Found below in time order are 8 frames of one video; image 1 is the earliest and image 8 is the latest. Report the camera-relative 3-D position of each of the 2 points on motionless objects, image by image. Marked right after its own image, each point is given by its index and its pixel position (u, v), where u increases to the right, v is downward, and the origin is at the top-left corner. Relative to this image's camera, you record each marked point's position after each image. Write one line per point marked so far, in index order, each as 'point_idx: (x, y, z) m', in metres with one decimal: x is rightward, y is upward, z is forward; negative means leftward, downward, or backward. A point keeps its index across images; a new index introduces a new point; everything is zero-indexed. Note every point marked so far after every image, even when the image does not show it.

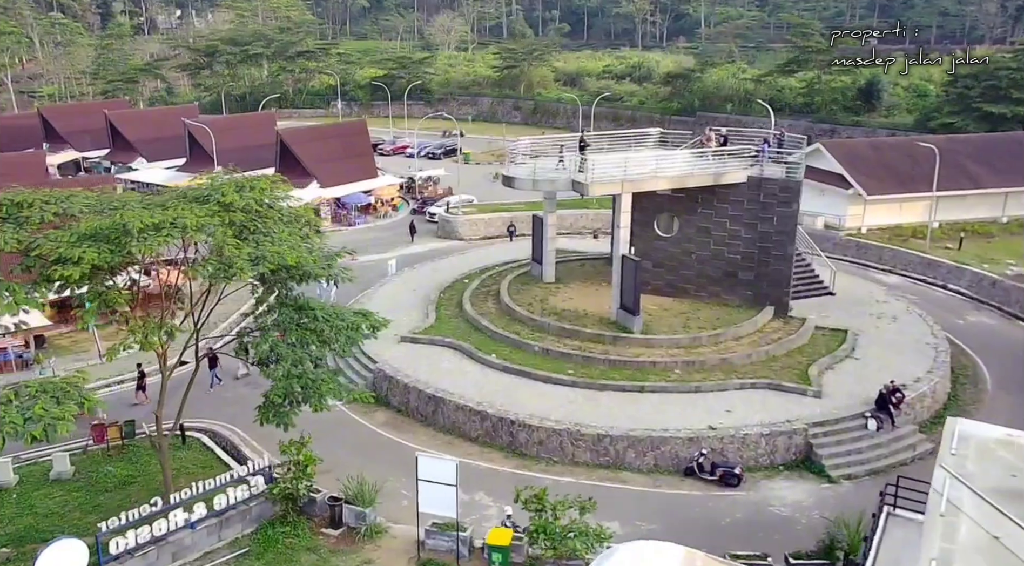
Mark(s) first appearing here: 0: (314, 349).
0: (-3.8, -1.2, +15.7) m
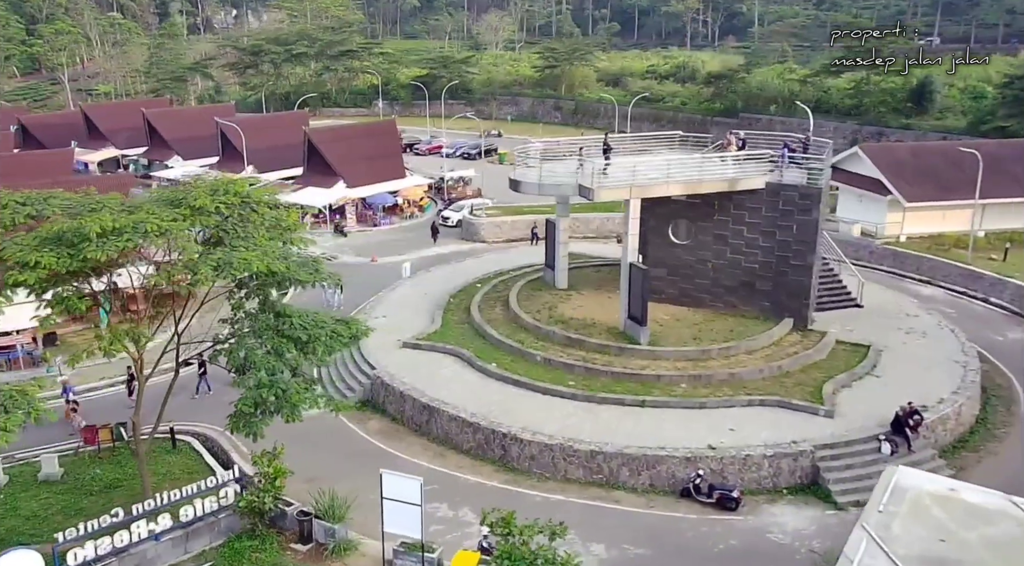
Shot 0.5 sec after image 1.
0: (-4.1, -1.4, +15.3) m
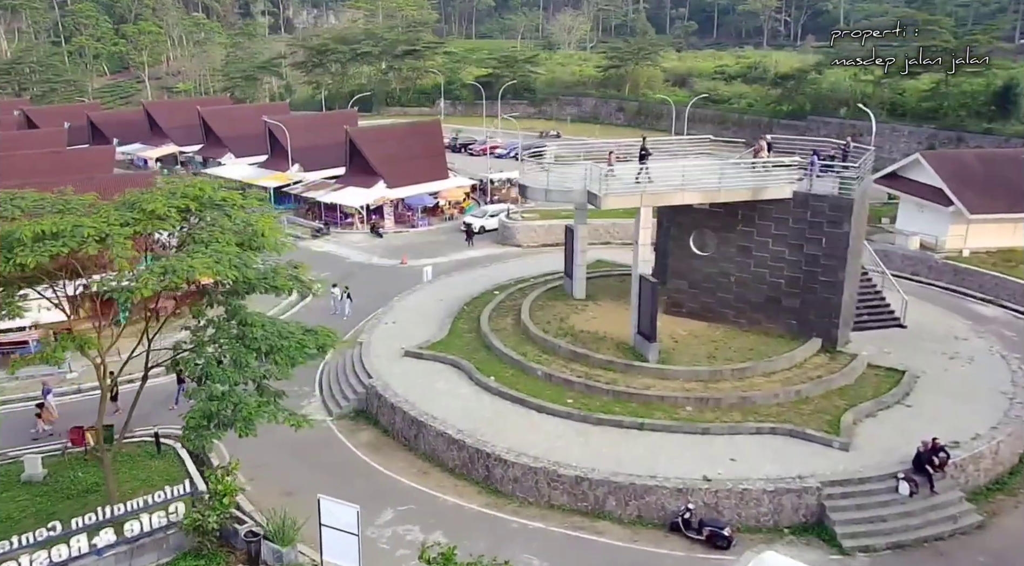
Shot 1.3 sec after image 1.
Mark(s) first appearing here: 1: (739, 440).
0: (-4.7, -1.5, +14.7) m
1: (+5.1, -3.6, +18.4) m
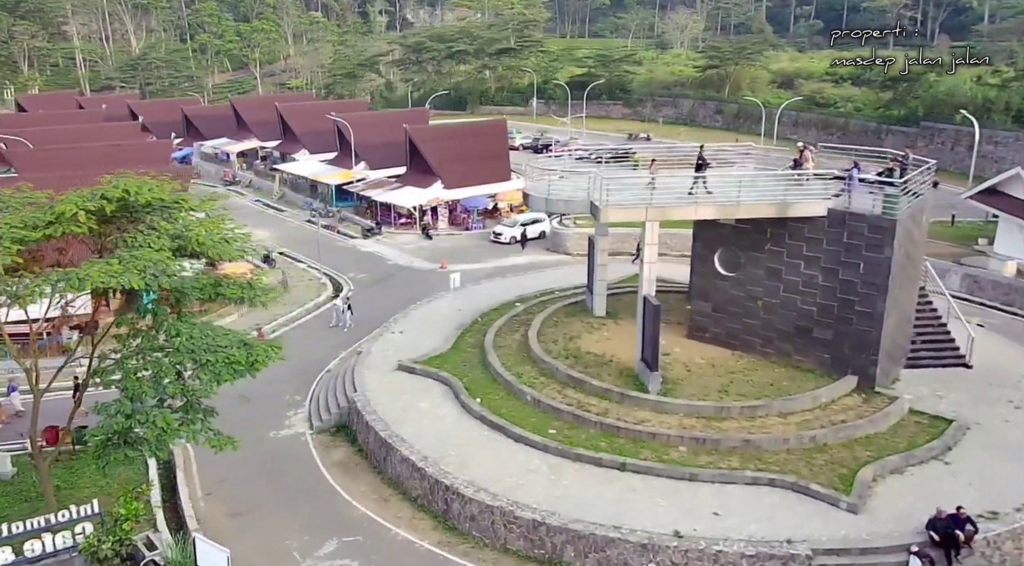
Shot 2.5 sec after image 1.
0: (-5.8, -1.7, +13.8) m
1: (+4.4, -4.2, +16.2) m
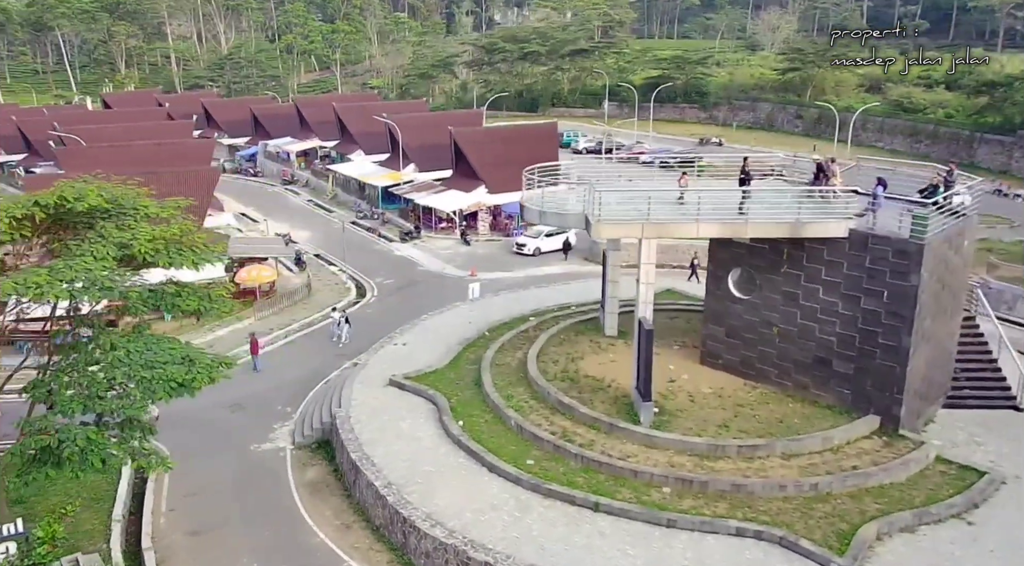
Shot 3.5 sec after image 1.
0: (-6.7, -1.9, +13.3) m
1: (+3.6, -4.7, +14.7) m
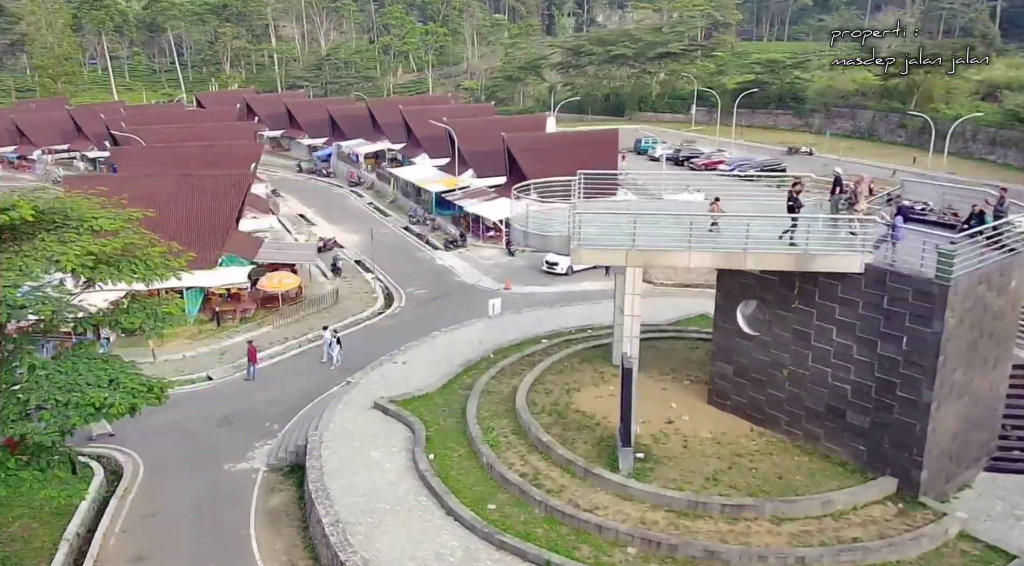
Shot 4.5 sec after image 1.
0: (-7.8, -2.2, +12.8) m
1: (+2.5, -5.3, +13.0) m
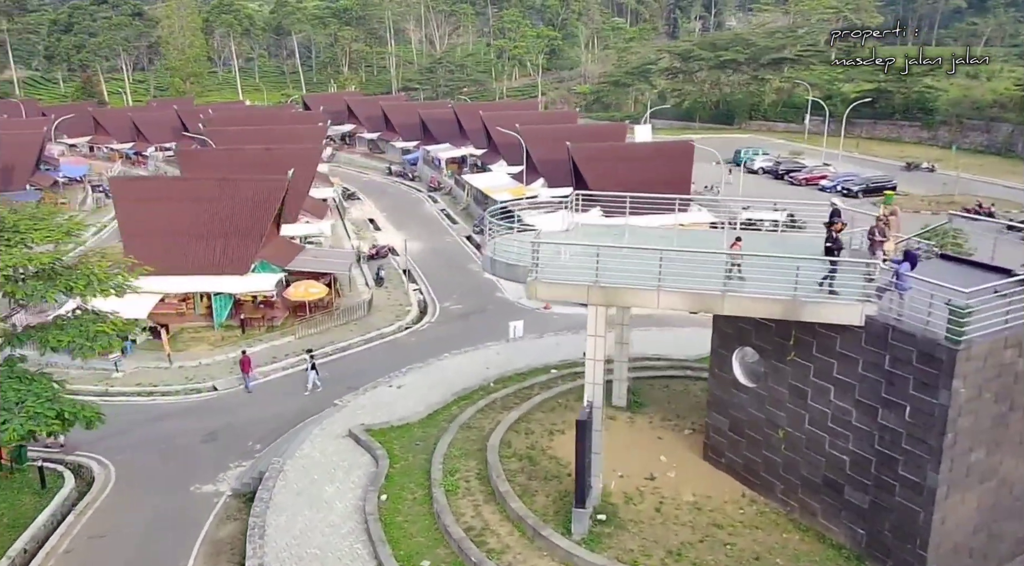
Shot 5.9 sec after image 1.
0: (-9.1, -2.4, +12.5) m
1: (+0.8, -6.1, +11.2) m
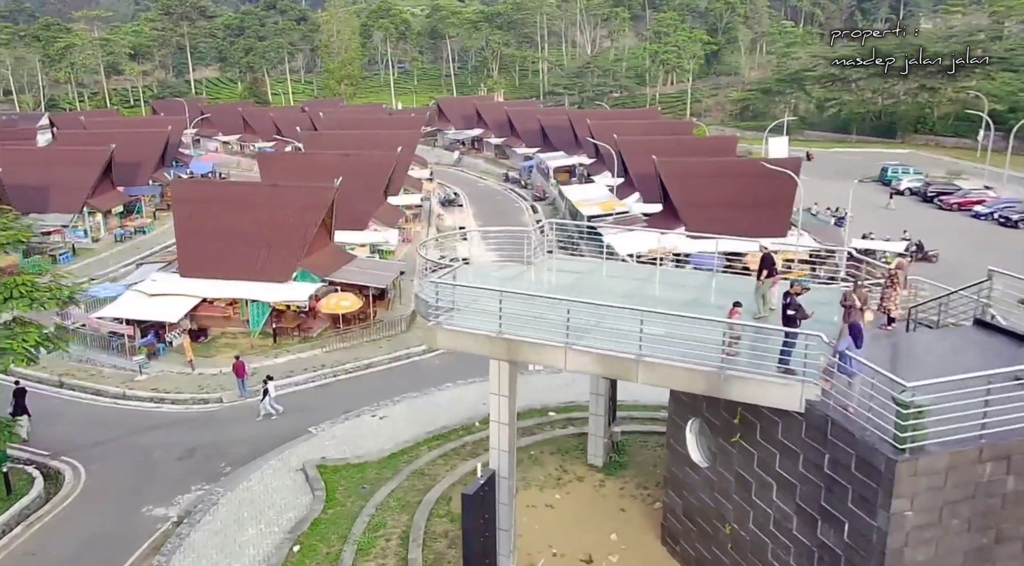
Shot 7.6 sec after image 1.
0: (-11.0, -2.6, +12.6) m
1: (-1.7, -6.8, +9.4) m
